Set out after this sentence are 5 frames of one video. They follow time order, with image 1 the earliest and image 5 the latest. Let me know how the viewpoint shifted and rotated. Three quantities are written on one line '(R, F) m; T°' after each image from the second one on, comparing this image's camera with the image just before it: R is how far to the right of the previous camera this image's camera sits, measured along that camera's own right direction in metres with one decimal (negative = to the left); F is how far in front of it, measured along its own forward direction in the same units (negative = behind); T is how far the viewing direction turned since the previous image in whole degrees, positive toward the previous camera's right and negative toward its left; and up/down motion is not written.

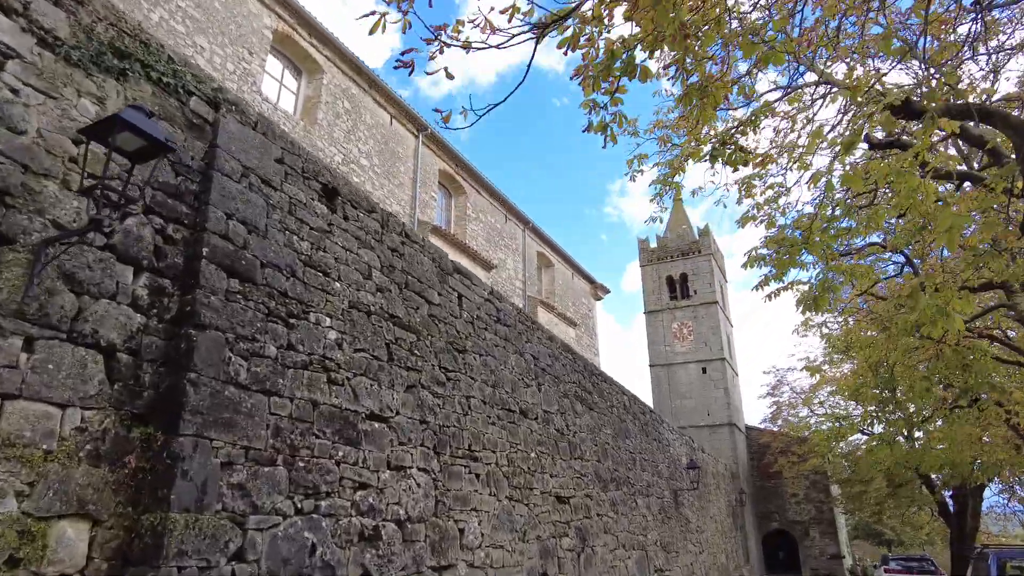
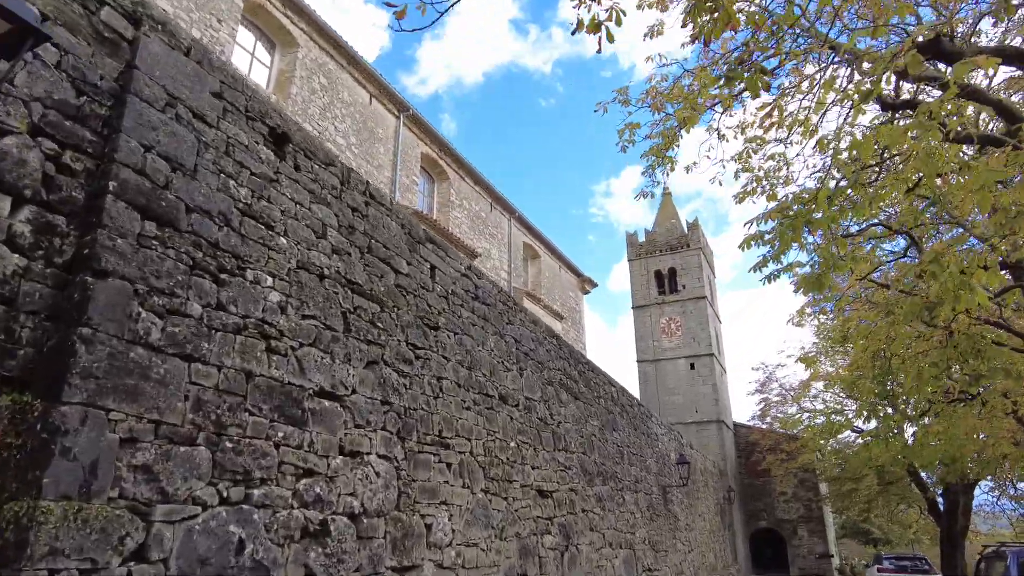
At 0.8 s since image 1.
(+0.1, +0.5) m; +1°
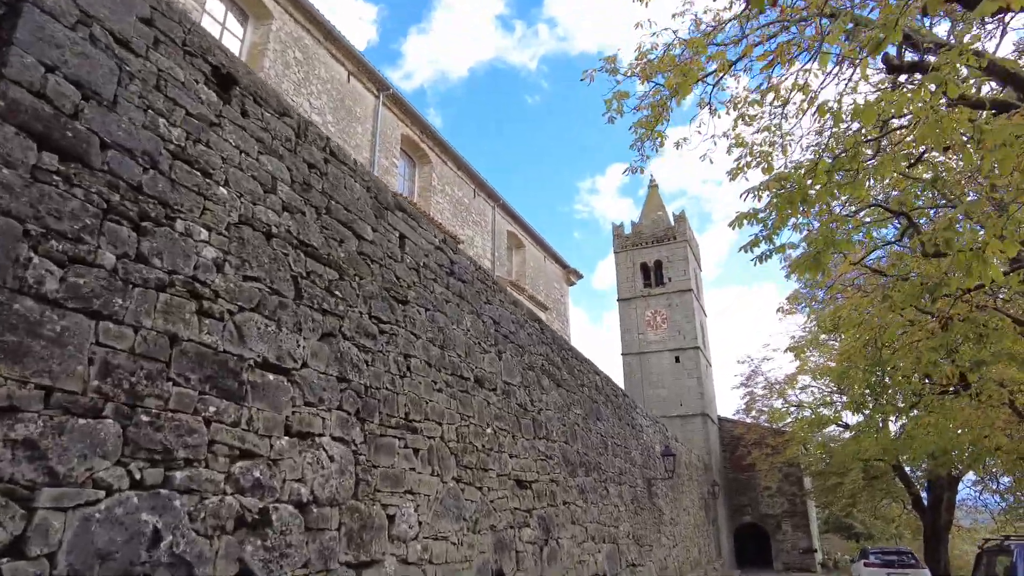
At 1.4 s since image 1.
(+0.1, +0.4) m; +1°
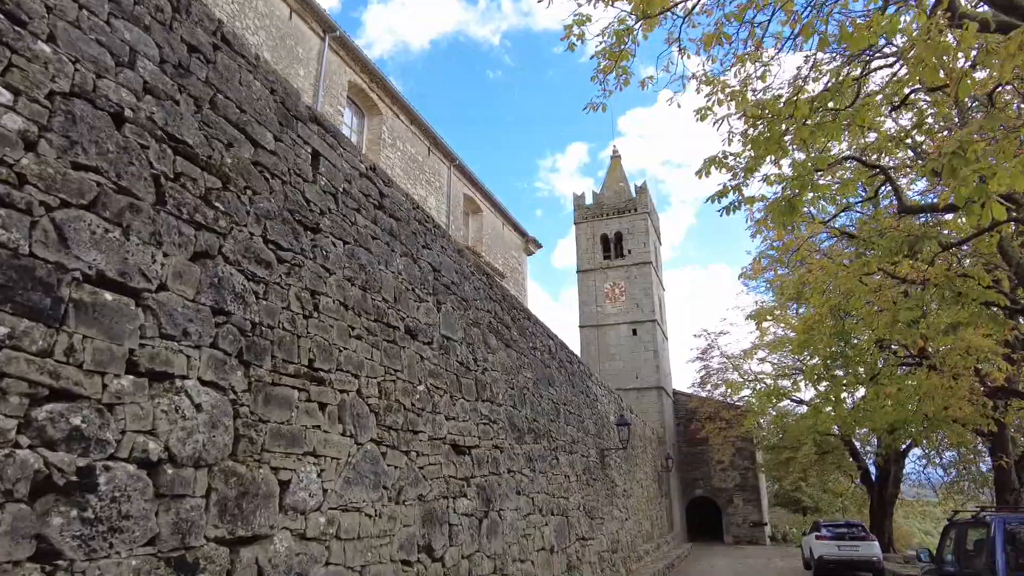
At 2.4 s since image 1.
(+0.1, +0.6) m; +3°
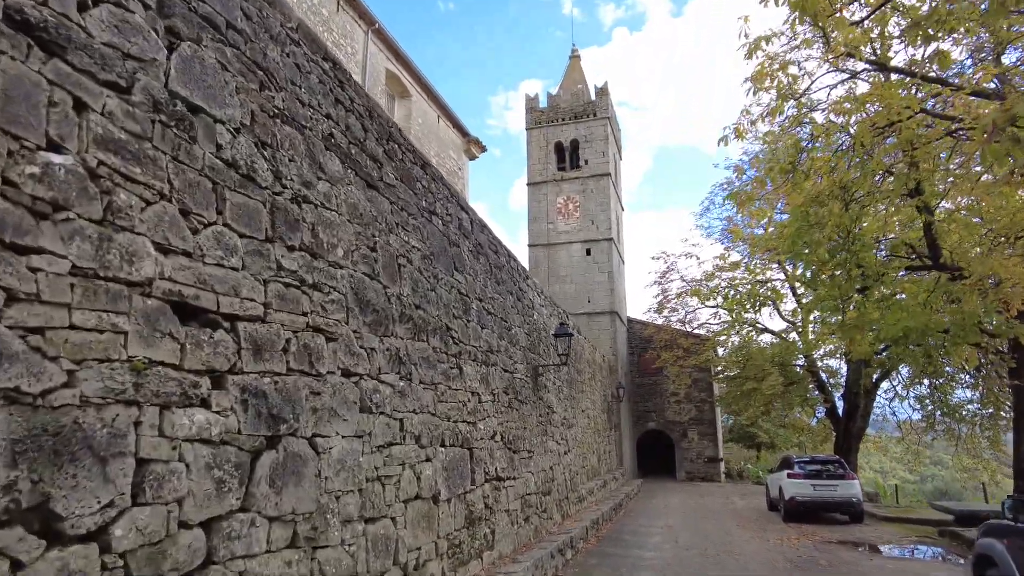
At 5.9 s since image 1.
(+0.6, +2.3) m; +4°
